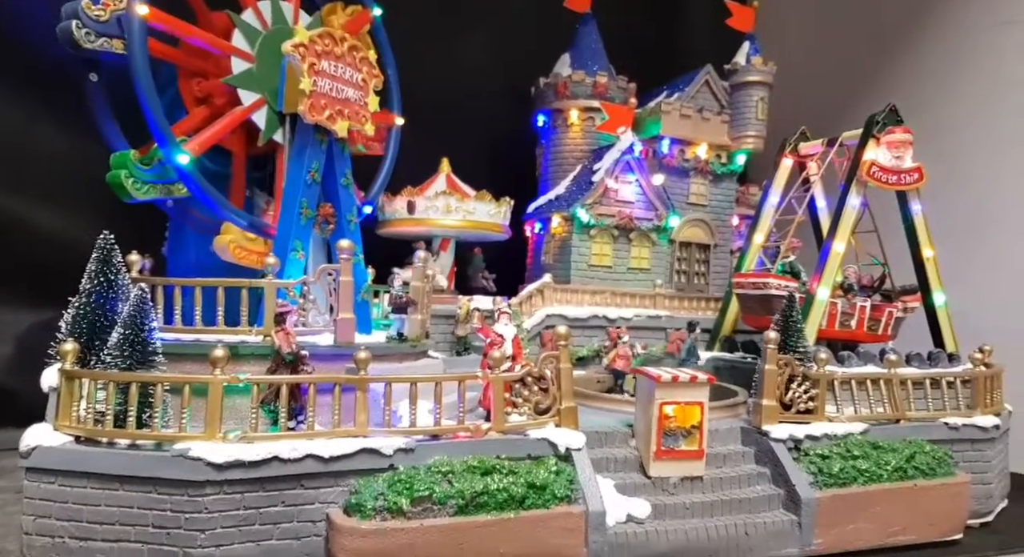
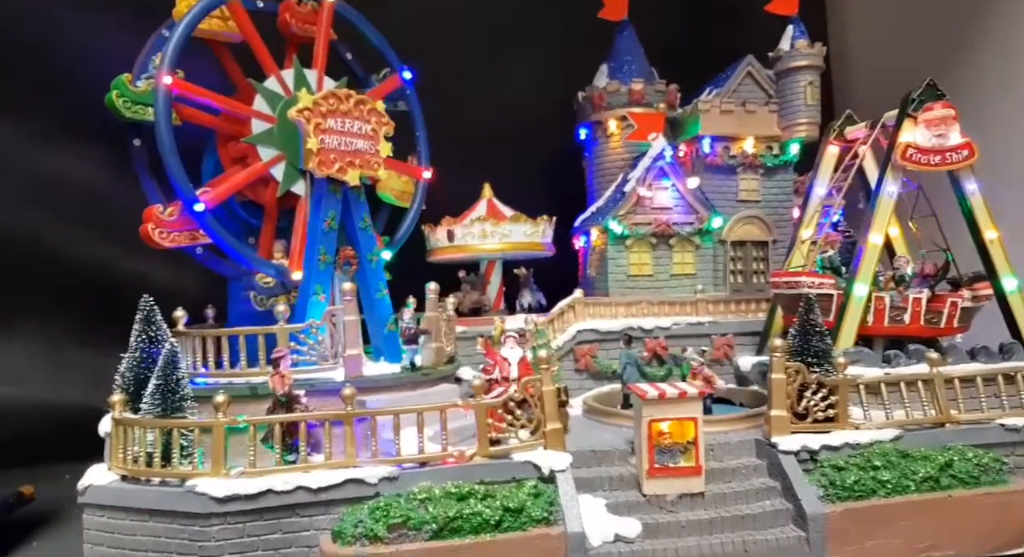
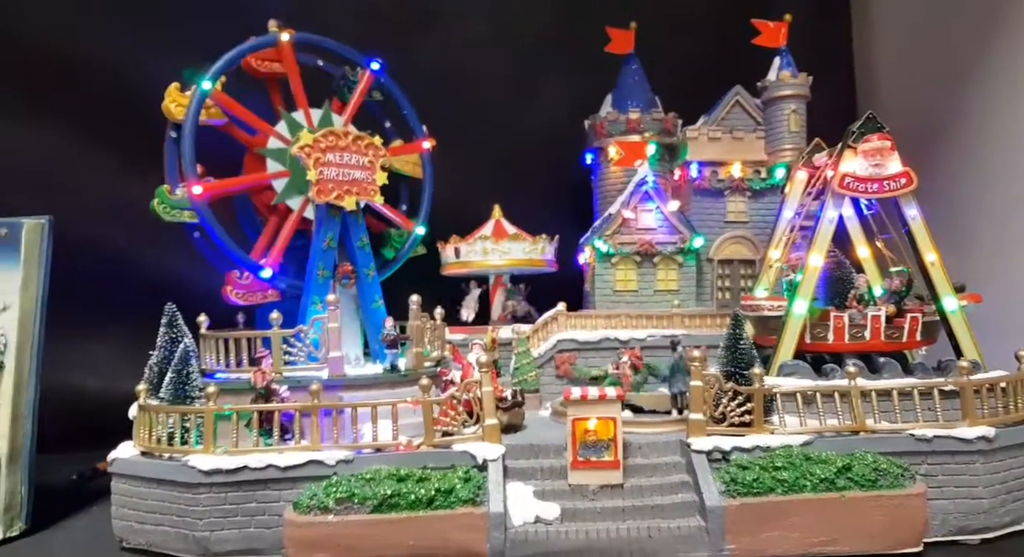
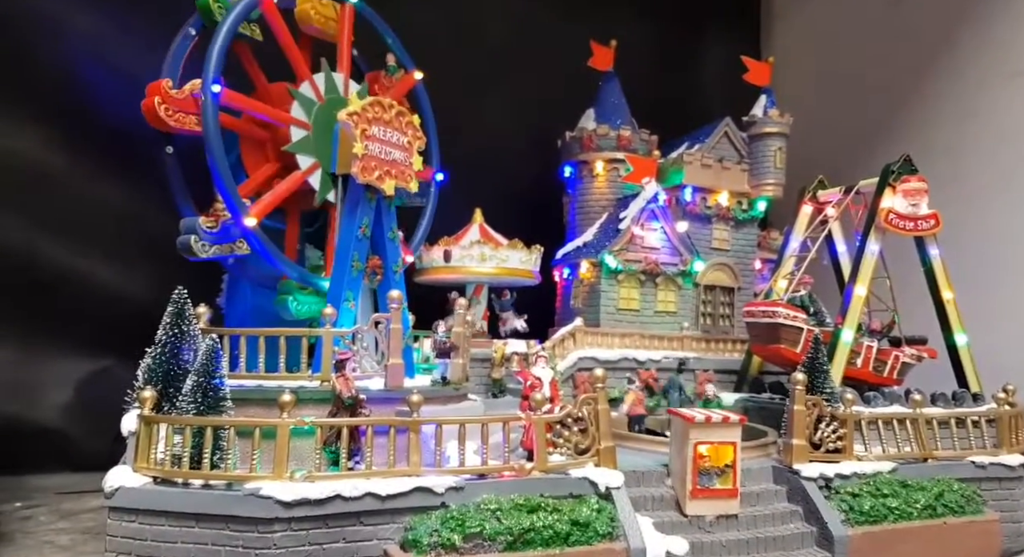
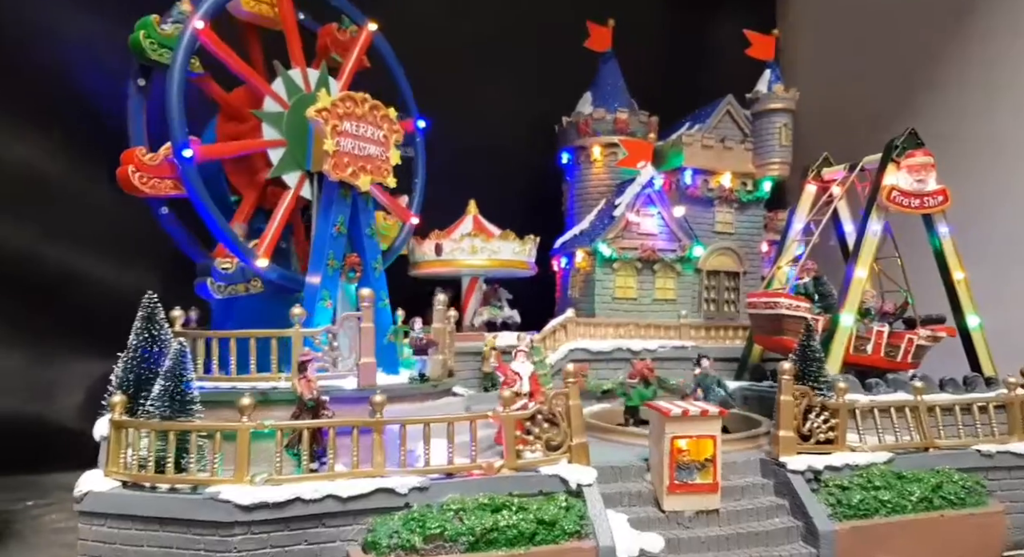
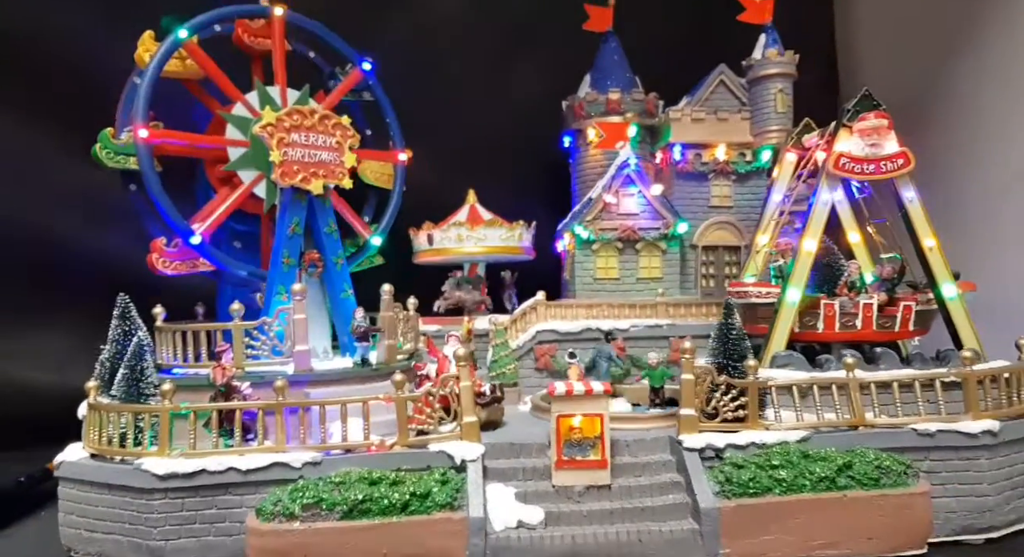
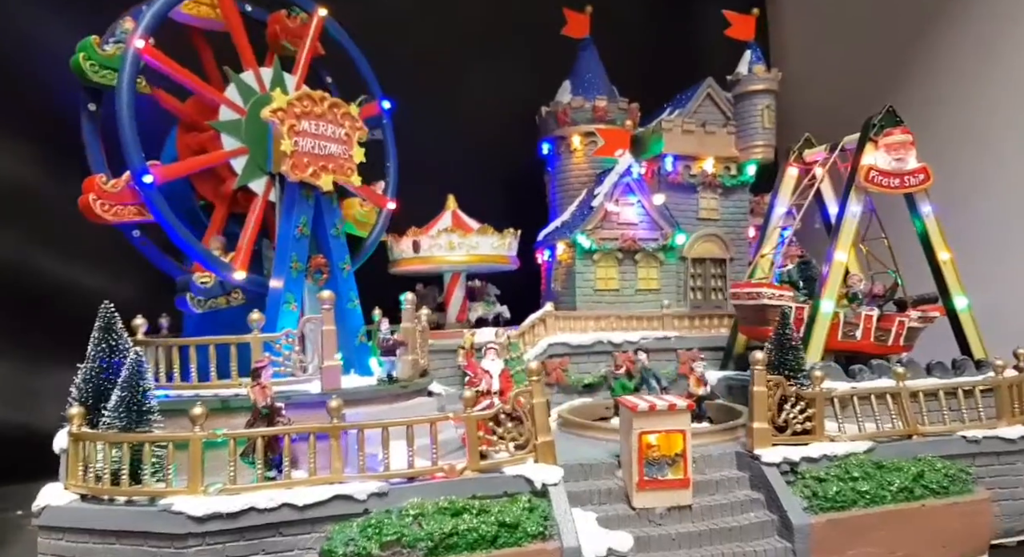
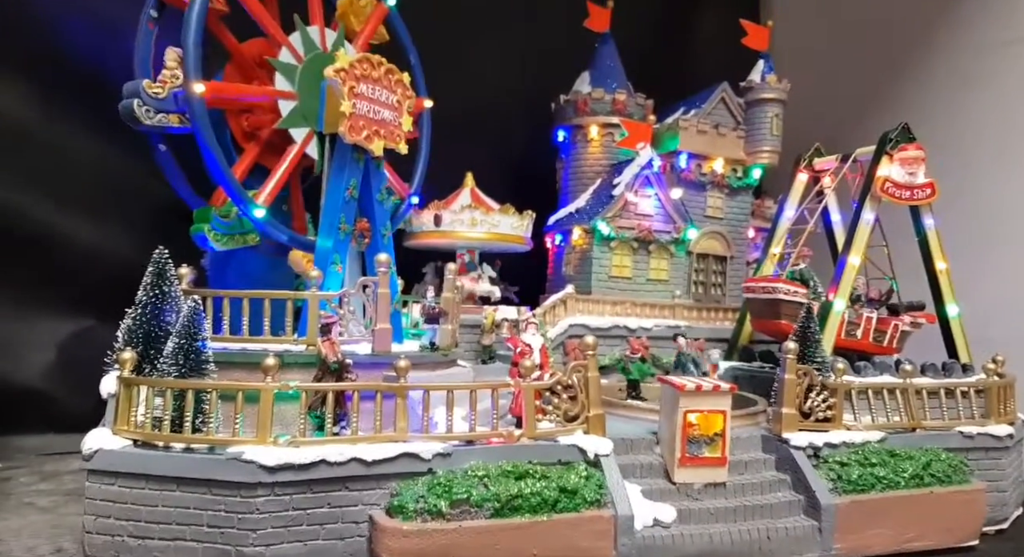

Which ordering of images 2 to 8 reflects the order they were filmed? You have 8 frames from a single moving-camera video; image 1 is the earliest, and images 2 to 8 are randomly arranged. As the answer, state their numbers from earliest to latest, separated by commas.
8, 4, 5, 7, 2, 6, 3
